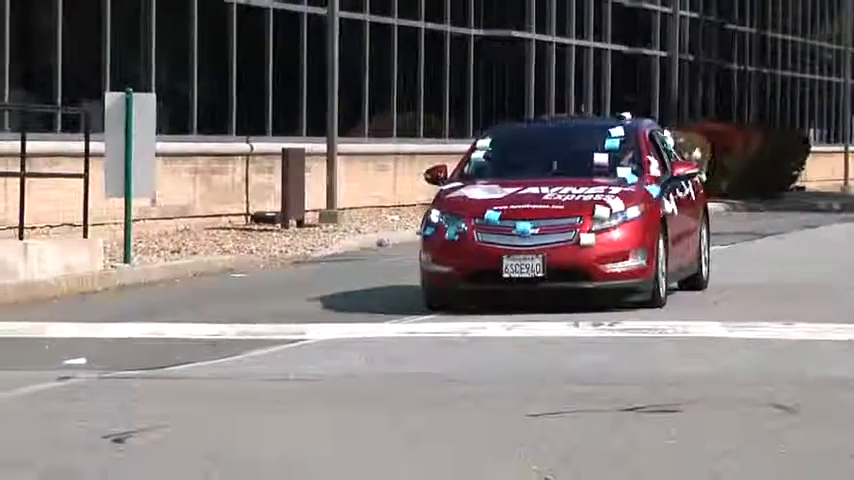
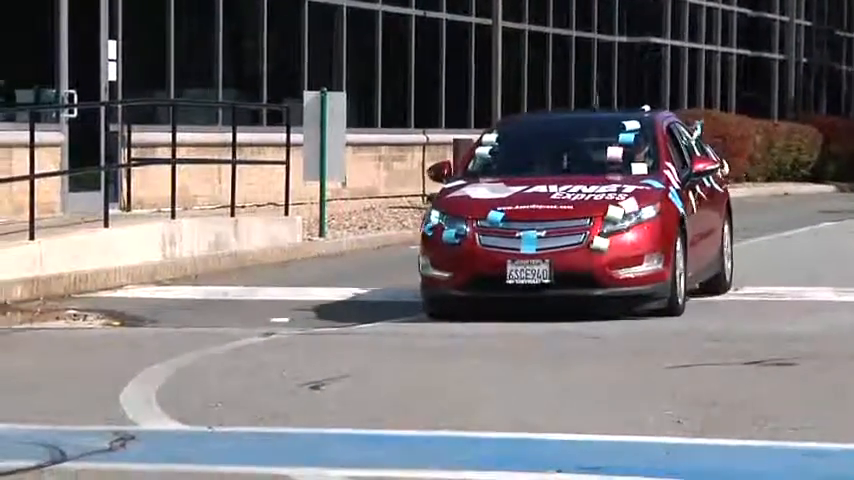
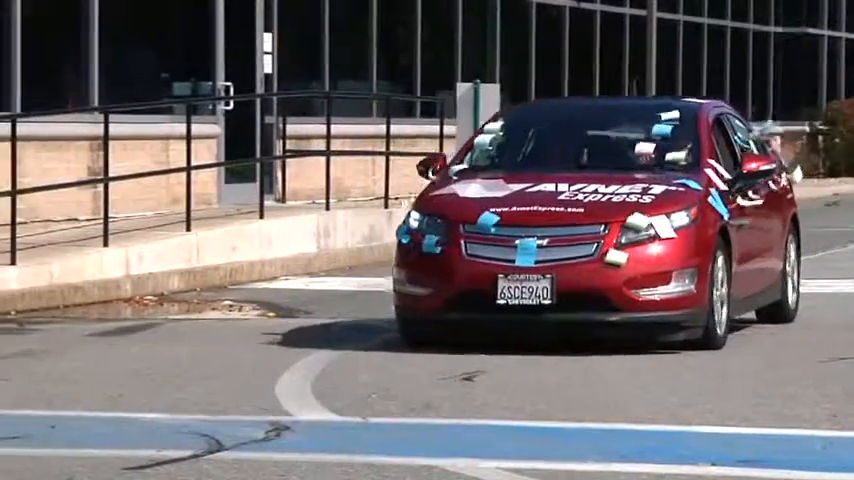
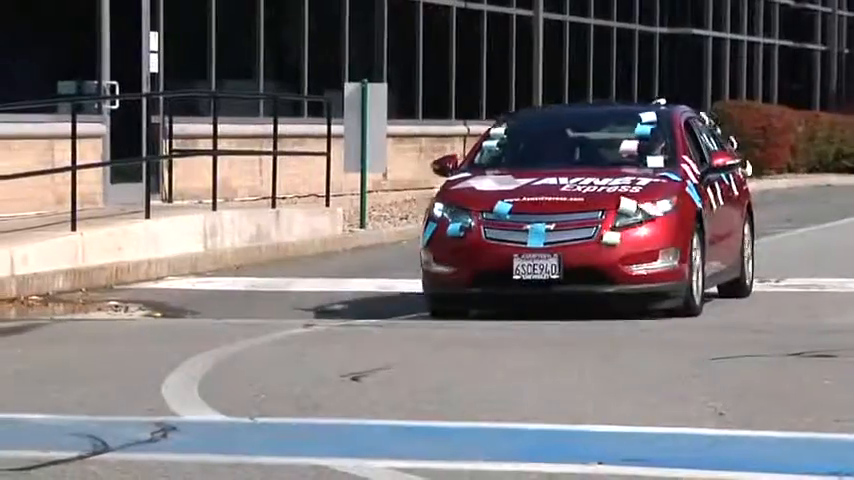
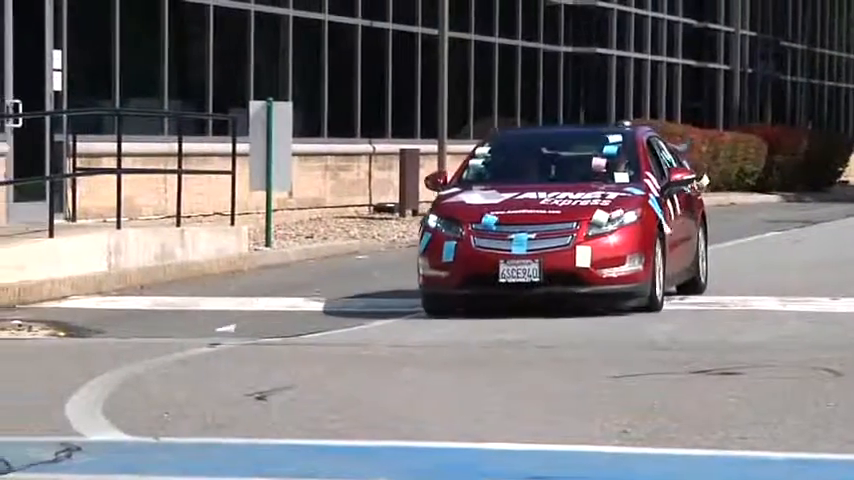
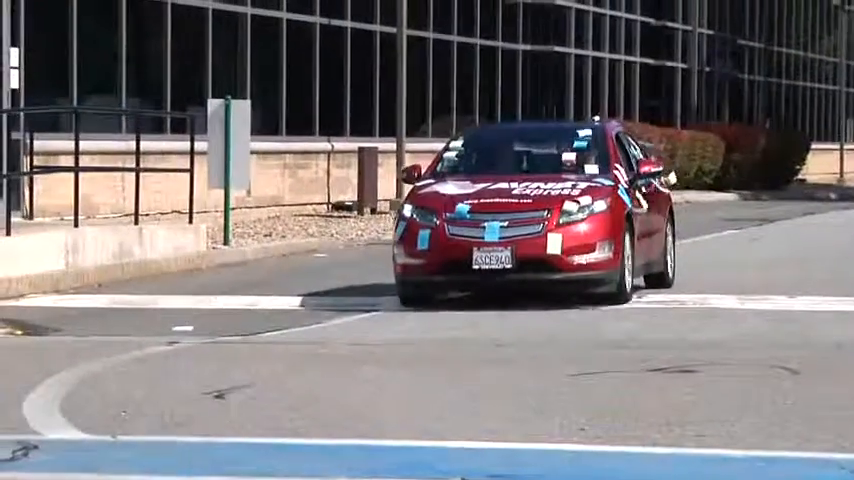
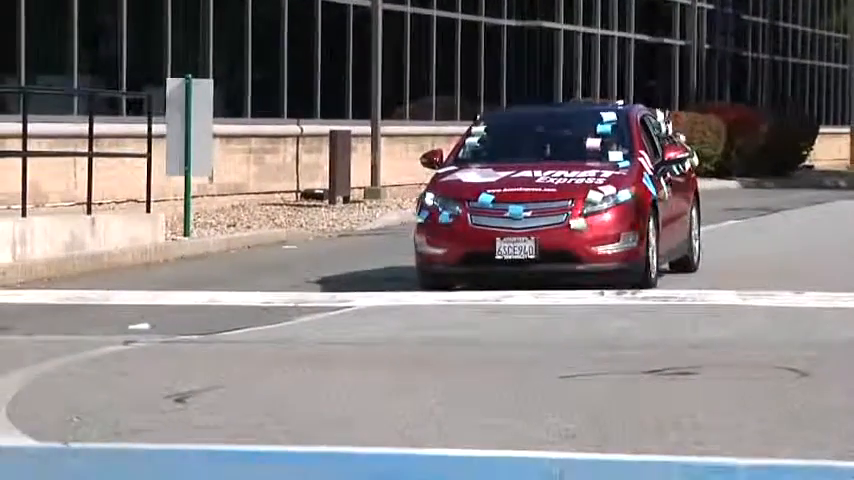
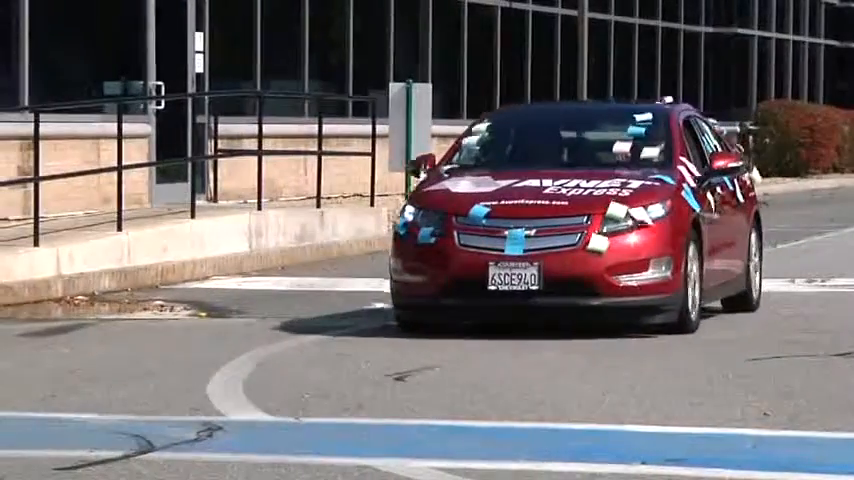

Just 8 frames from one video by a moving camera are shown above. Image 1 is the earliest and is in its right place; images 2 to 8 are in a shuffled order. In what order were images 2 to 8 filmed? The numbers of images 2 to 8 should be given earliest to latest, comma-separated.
7, 6, 5, 2, 4, 8, 3
